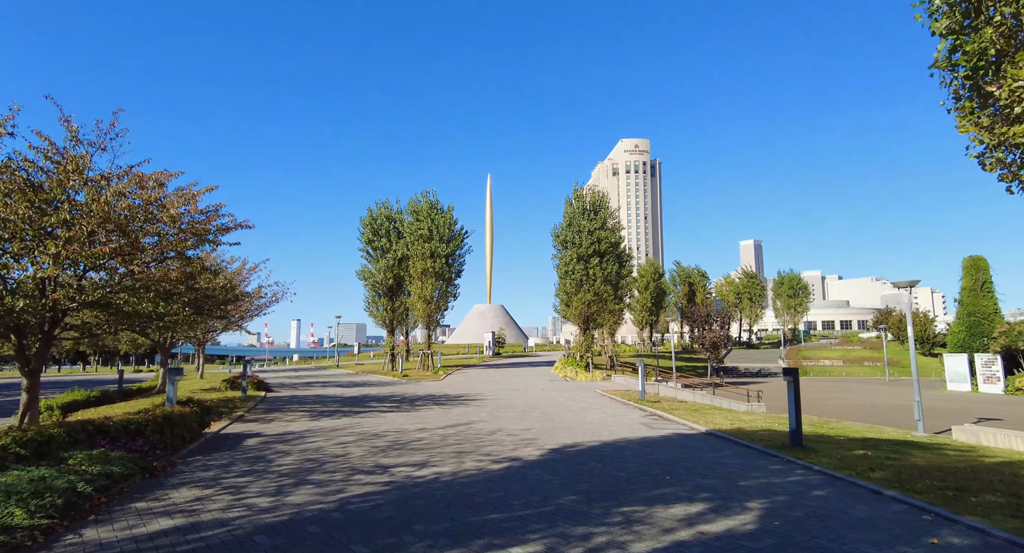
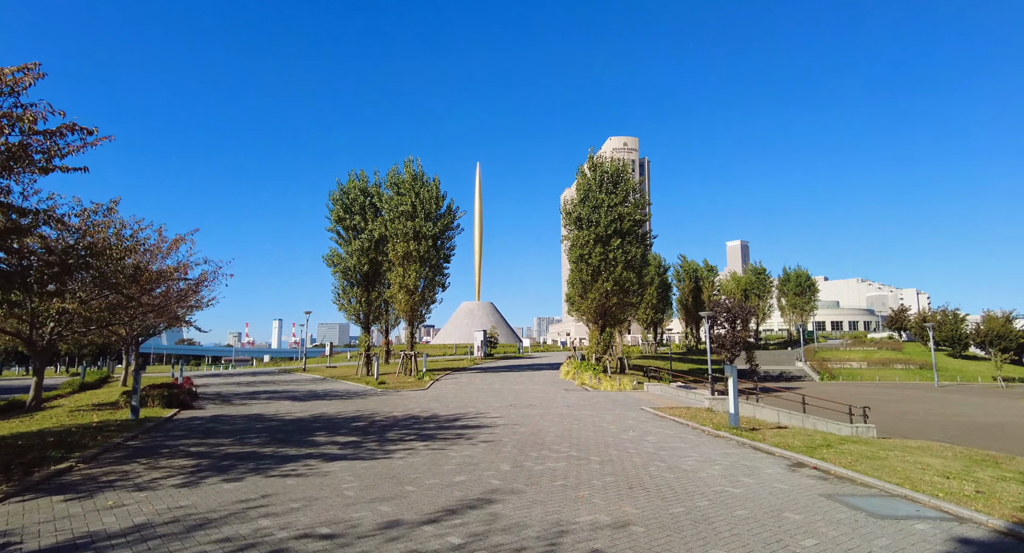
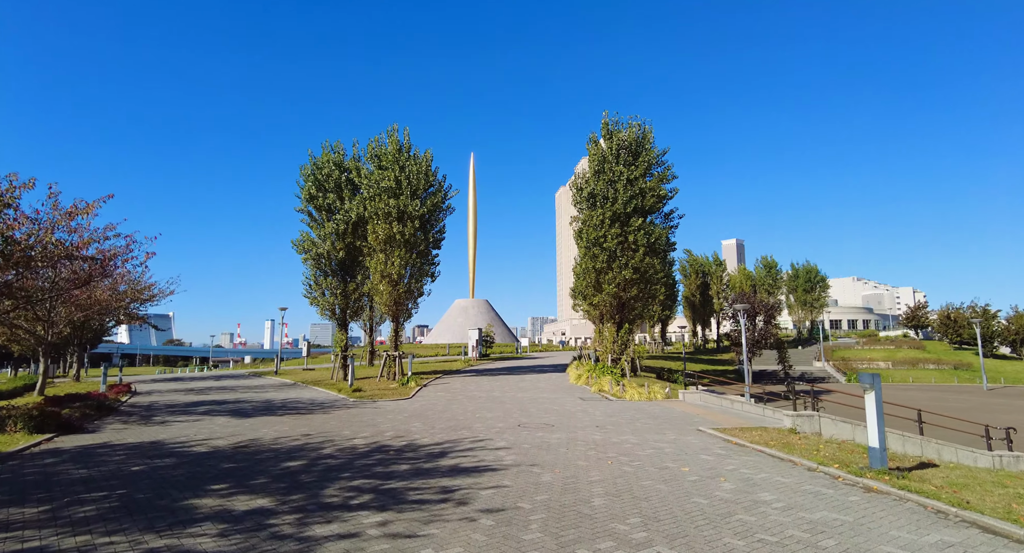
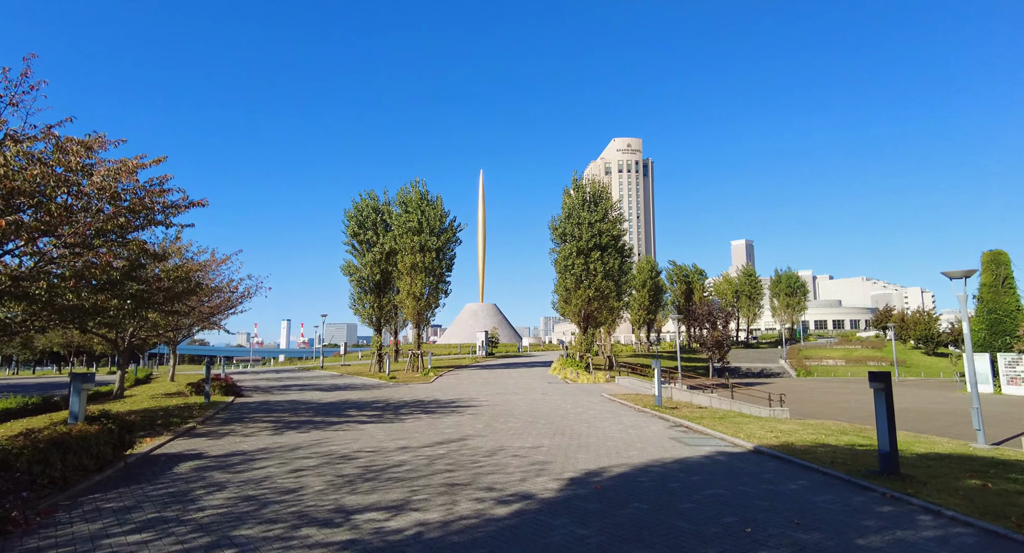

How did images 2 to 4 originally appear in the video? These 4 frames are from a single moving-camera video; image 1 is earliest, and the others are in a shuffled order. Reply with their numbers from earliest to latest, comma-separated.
4, 2, 3
